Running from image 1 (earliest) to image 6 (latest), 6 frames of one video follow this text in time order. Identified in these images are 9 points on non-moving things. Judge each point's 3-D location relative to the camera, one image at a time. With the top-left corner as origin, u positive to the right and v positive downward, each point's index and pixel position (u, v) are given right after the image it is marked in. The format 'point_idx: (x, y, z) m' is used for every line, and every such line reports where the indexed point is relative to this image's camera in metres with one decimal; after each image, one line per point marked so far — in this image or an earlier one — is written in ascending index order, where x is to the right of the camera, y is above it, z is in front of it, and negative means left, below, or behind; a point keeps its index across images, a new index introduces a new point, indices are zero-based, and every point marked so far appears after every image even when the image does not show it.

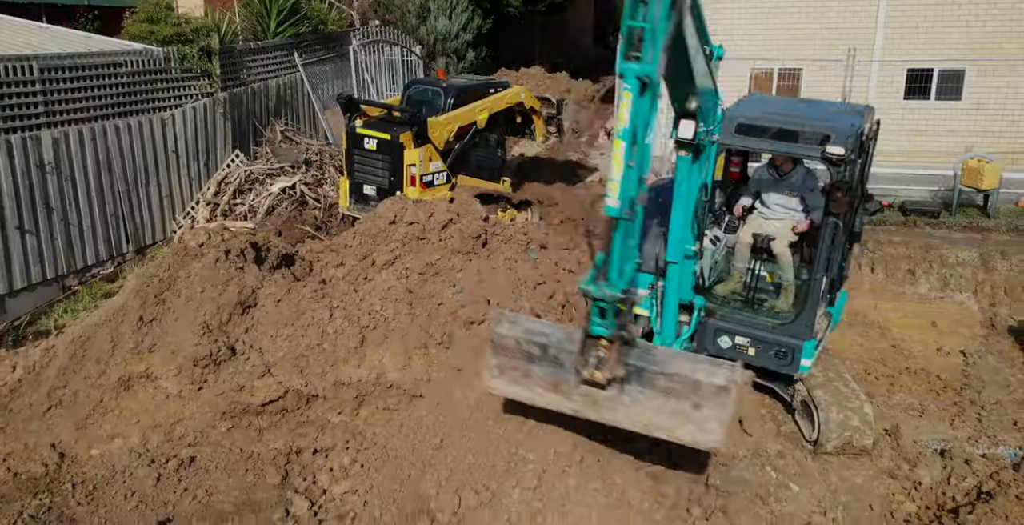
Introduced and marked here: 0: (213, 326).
0: (-2.3, -0.5, +5.8) m
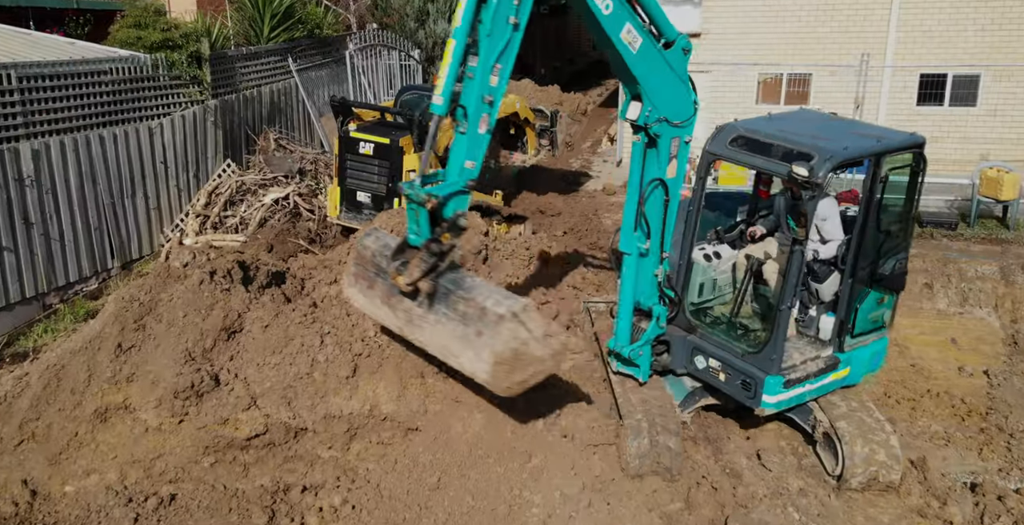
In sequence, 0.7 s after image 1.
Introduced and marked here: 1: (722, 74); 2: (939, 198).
0: (-2.3, -0.7, +5.4) m
1: (+3.5, +3.2, +12.6) m
2: (+6.1, +0.9, +10.7) m
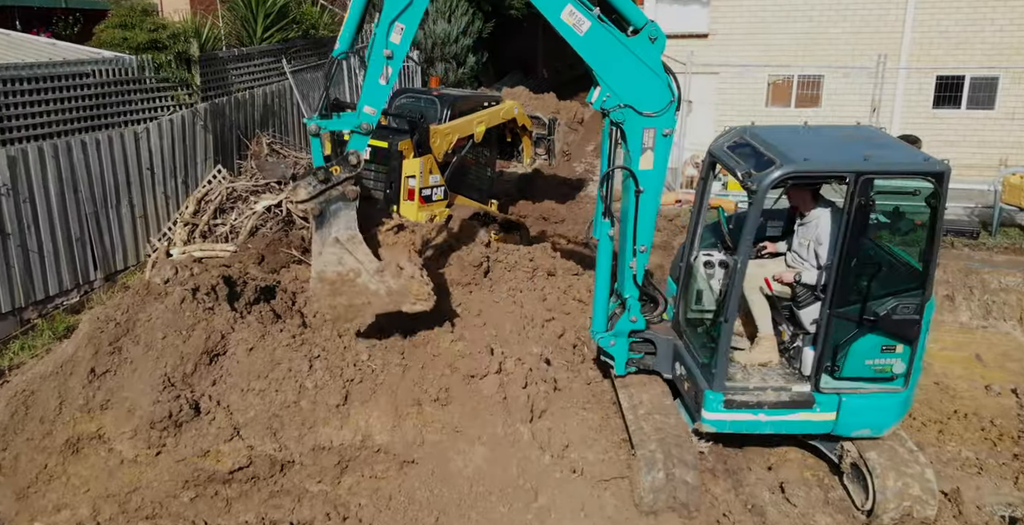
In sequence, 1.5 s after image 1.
0: (-2.3, -0.8, +5.0) m
1: (+3.6, +3.0, +12.2) m
2: (+6.1, +0.8, +10.3) m
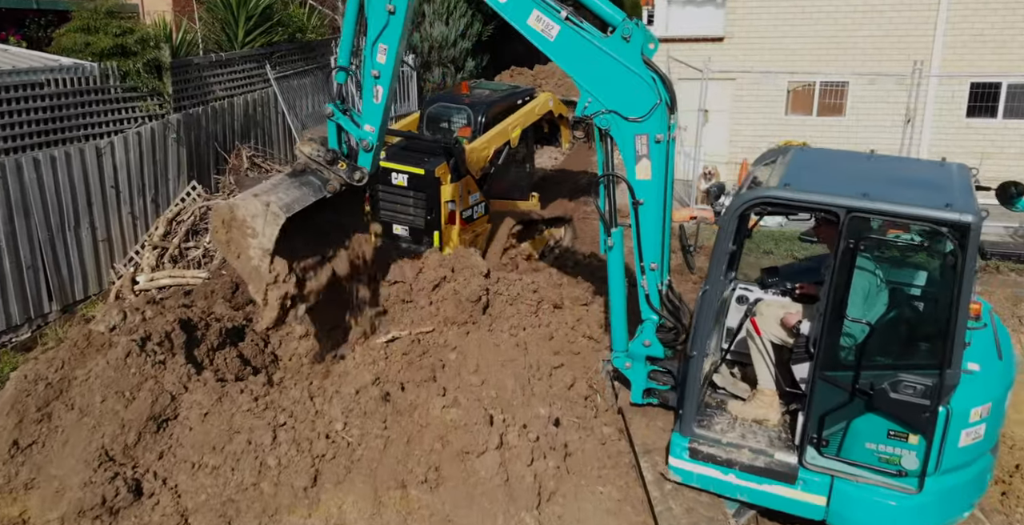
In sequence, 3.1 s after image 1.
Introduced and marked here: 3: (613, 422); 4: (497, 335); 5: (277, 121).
0: (-2.2, -1.1, +4.2) m
1: (+3.6, +2.7, +11.4) m
2: (+6.2, +0.5, +9.5) m
3: (+0.7, -1.1, +5.1) m
4: (-0.1, -0.6, +5.9) m
5: (-3.3, +2.0, +10.6) m
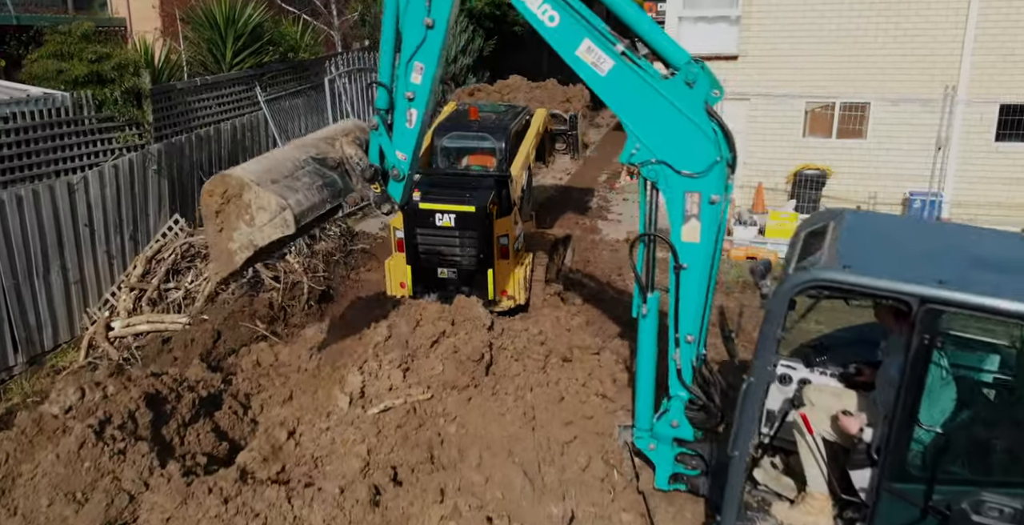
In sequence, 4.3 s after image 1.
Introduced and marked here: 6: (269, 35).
0: (-2.2, -1.5, +3.6) m
1: (+3.6, +2.3, +10.8) m
2: (+6.2, +0.1, +8.9) m
3: (+0.7, -1.5, +4.6) m
4: (-0.1, -1.0, +5.3) m
5: (-3.3, +1.6, +10.1) m
6: (-3.6, +3.5, +11.3) m
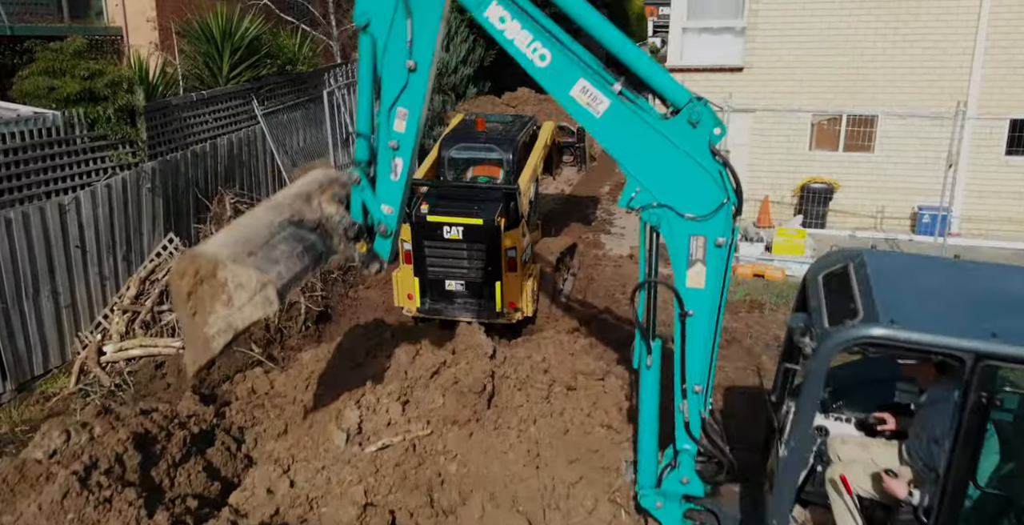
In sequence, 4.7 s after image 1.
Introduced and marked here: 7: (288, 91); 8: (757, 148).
0: (-2.2, -1.7, +3.5) m
1: (+3.7, +2.1, +10.6) m
2: (+6.2, -0.2, +8.7) m
3: (+0.8, -1.7, +4.4) m
4: (-0.1, -1.2, +5.2) m
5: (-3.3, +1.3, +9.9) m
6: (-3.6, +3.2, +11.1) m
7: (-3.3, +2.6, +11.2) m
8: (+3.5, +1.6, +10.8) m
